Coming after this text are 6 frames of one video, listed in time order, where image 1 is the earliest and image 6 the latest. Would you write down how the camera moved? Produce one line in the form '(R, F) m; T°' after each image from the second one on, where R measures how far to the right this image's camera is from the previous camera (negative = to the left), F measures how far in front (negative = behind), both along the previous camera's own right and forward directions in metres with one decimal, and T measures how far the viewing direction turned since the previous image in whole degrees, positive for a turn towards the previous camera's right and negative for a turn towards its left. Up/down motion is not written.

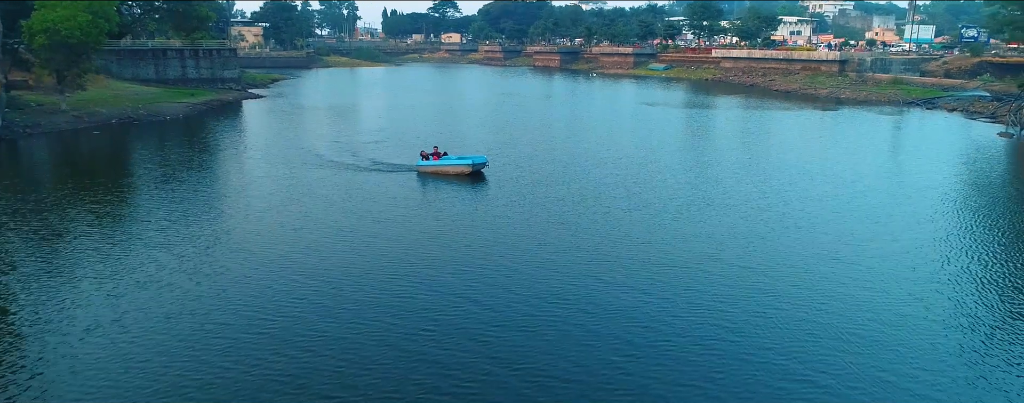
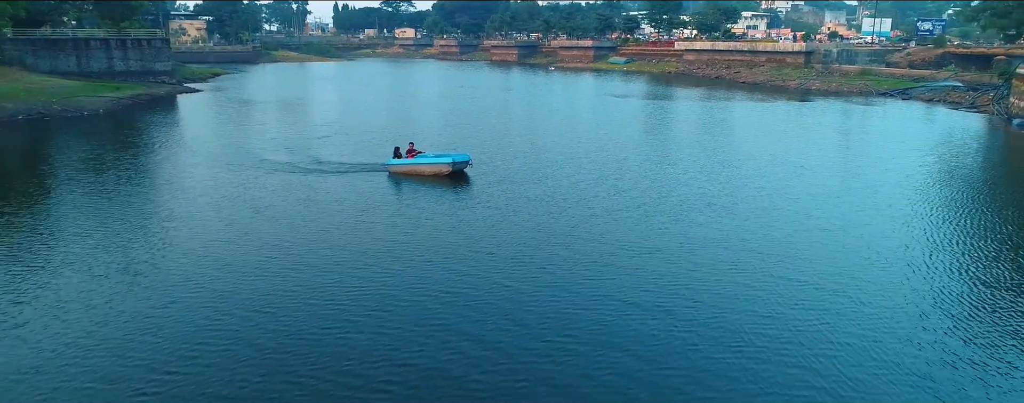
(-0.1, +3.7) m; +3°
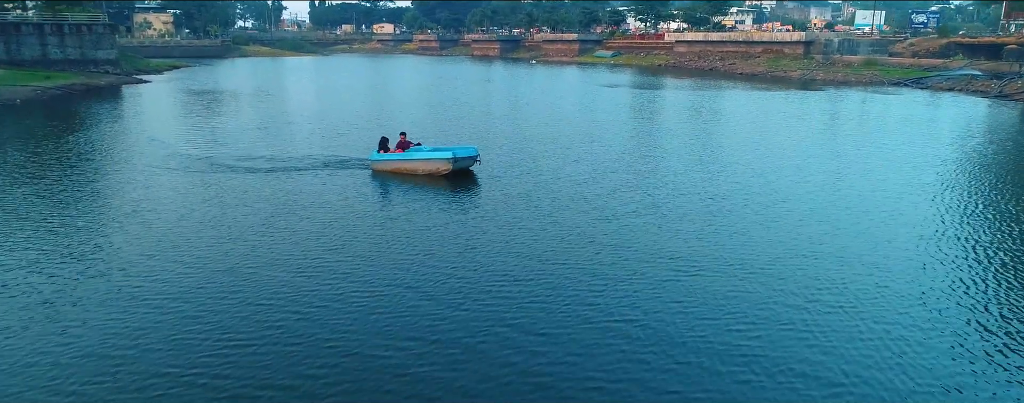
(+0.2, +5.3) m; +1°
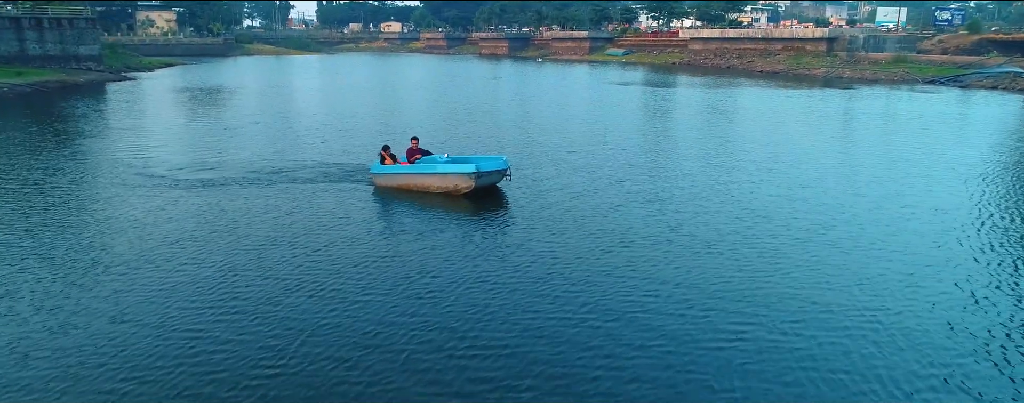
(+0.3, +3.4) m; -1°
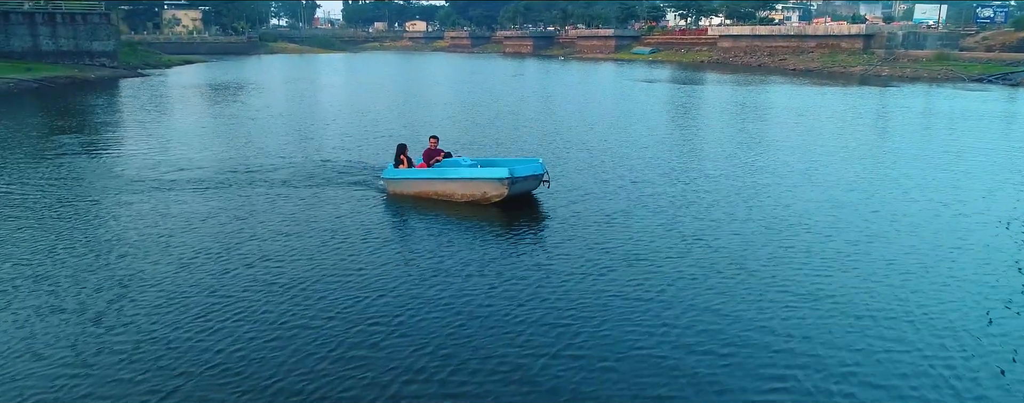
(+0.3, +1.9) m; -2°
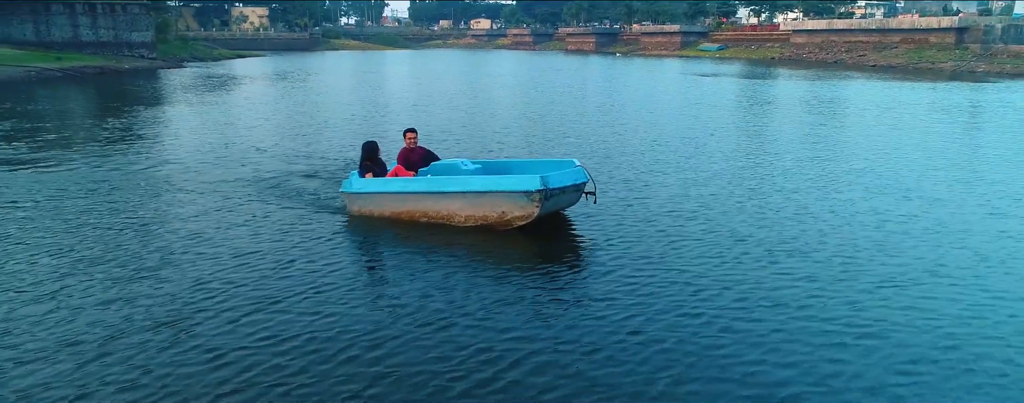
(+1.1, +3.4) m; -5°
